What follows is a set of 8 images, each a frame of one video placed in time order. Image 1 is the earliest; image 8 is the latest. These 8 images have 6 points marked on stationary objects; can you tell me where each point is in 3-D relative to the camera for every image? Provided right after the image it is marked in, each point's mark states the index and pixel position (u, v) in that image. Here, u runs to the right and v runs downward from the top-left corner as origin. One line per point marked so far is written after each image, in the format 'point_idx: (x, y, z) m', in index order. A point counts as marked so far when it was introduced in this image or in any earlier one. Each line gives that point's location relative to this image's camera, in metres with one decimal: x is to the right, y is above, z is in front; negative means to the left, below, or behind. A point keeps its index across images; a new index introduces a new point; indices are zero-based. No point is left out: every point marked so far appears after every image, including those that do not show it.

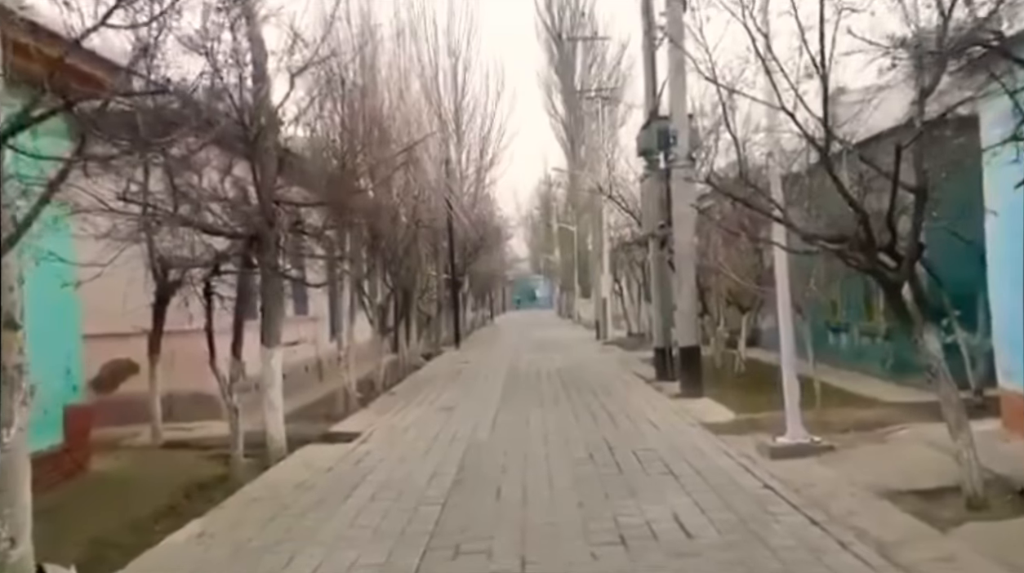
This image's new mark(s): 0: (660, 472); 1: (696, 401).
0: (+1.3, -1.7, +8.8) m
1: (+2.6, -1.6, +14.1) m
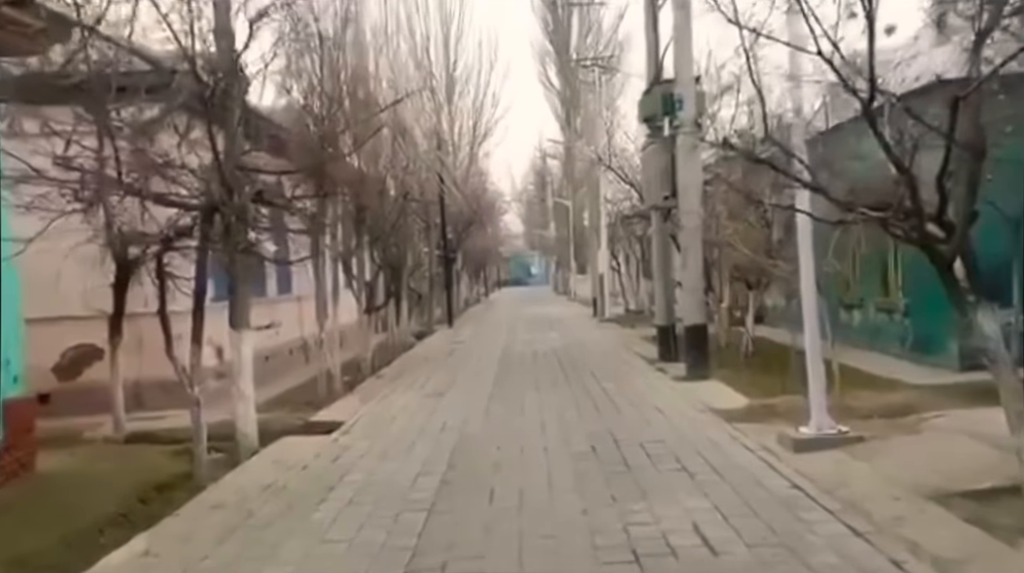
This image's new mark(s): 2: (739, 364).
0: (+1.3, -1.5, +7.8) m
1: (+2.5, -1.3, +13.1) m
2: (+3.5, -1.2, +15.2) m
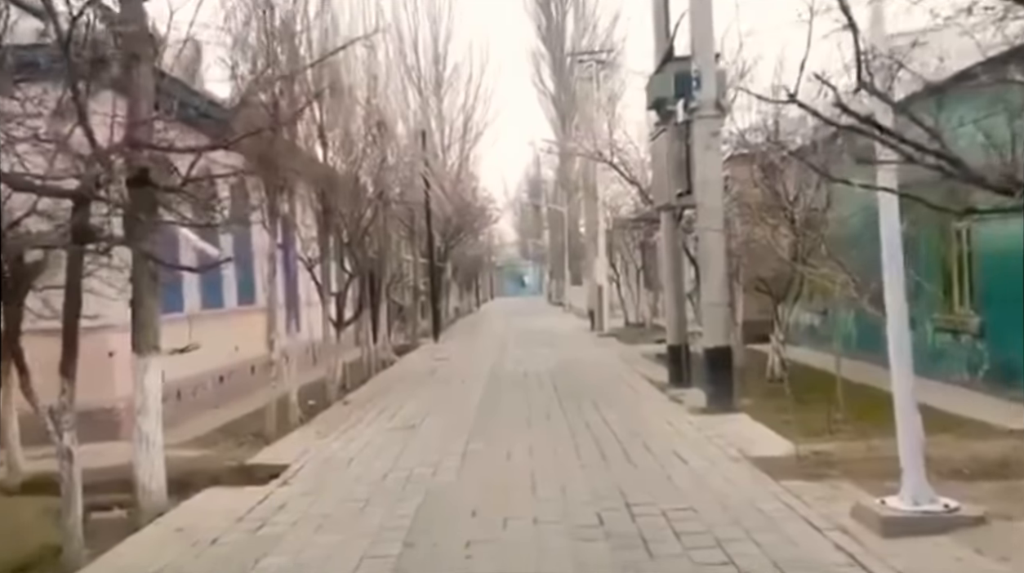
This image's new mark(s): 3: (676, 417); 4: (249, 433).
0: (+1.2, -1.6, +5.6) m
1: (+2.4, -1.5, +10.9) m
2: (+3.4, -1.4, +12.9) m
3: (+1.9, -1.5, +11.3) m
4: (-3.4, -1.9, +12.6) m
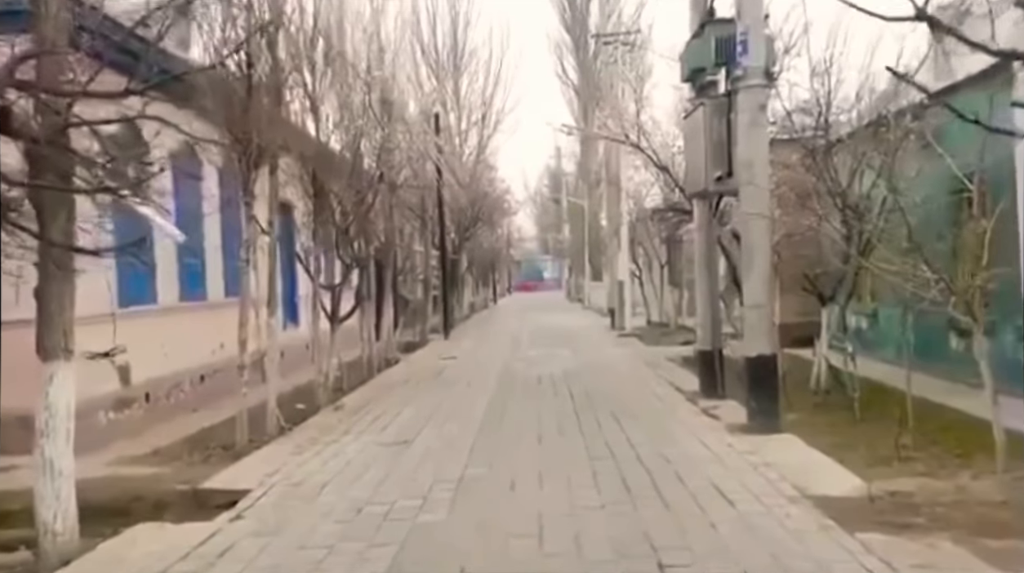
0: (+1.1, -1.6, +3.9) m
1: (+2.4, -1.4, +9.1) m
2: (+3.5, -1.4, +11.2) m
3: (+1.9, -1.5, +9.6) m
4: (-3.3, -1.8, +11.0) m
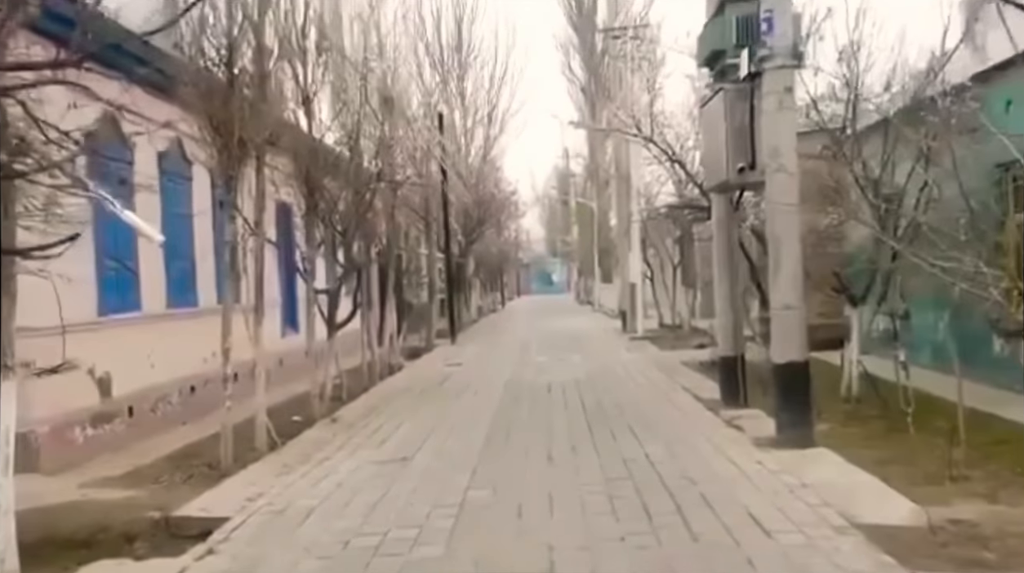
0: (+1.1, -1.5, +3.0) m
1: (+2.5, -1.4, +8.3) m
2: (+3.5, -1.4, +10.3) m
3: (+2.0, -1.5, +8.7) m
4: (-3.2, -1.8, +10.2) m
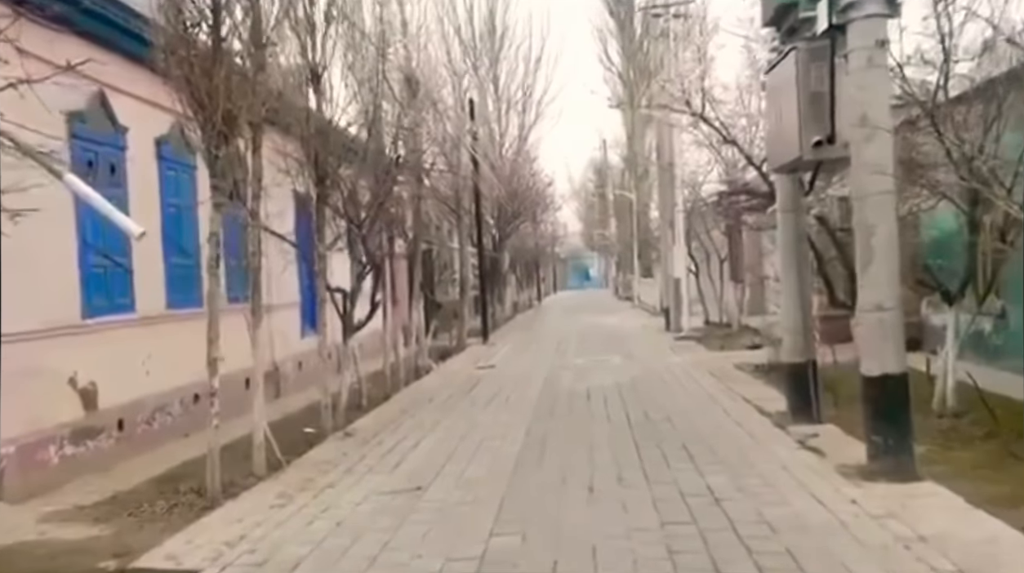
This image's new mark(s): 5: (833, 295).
0: (+1.2, -1.6, +1.5) m
1: (+2.7, -1.4, +6.7) m
2: (+3.8, -1.3, +8.7) m
3: (+2.3, -1.5, +7.2) m
4: (-2.9, -1.8, +8.8) m
5: (+4.2, -0.1, +12.9) m
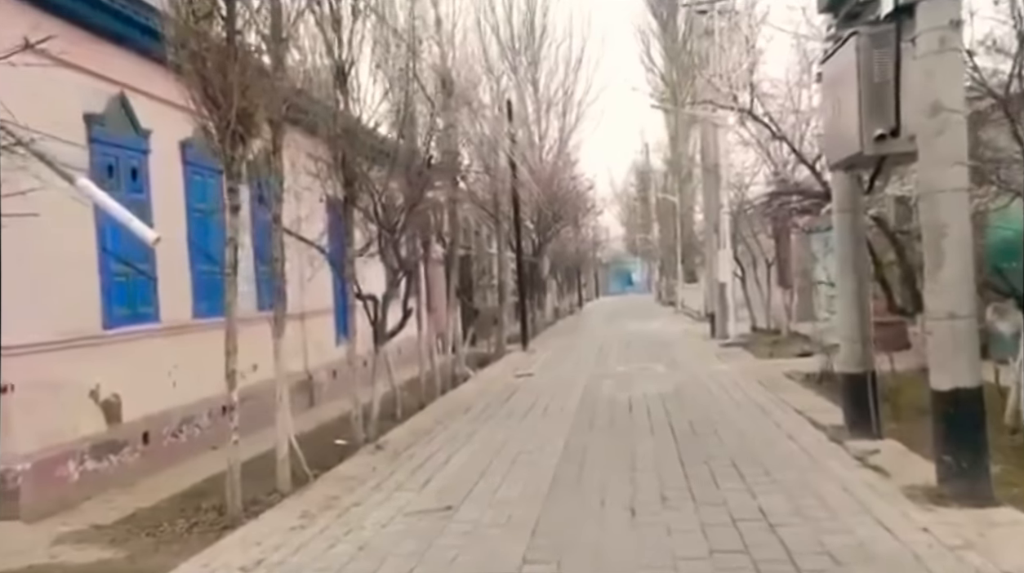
0: (+1.2, -1.6, +0.9) m
1: (+2.9, -1.5, +6.0) m
2: (+4.1, -1.4, +8.0) m
3: (+2.5, -1.5, +6.5) m
4: (-2.6, -1.9, +8.4) m
5: (+4.7, -0.2, +12.1) m
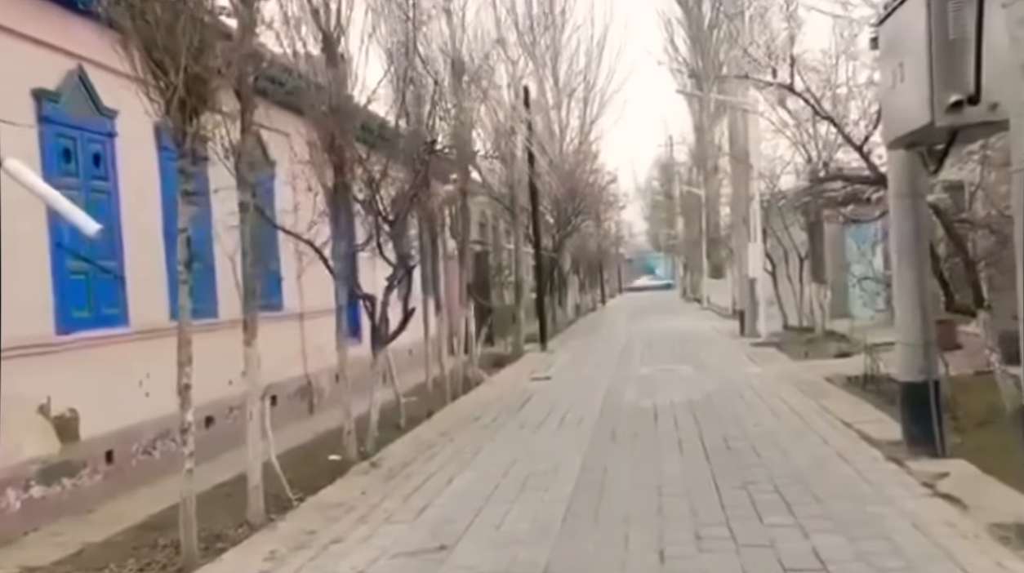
0: (+1.0, -1.6, -0.3) m
1: (+2.9, -1.4, +4.7) m
2: (+4.2, -1.3, +6.7) m
3: (+2.5, -1.5, +5.2) m
4: (-2.5, -1.9, +7.3) m
5: (+4.8, -0.1, +10.8) m
